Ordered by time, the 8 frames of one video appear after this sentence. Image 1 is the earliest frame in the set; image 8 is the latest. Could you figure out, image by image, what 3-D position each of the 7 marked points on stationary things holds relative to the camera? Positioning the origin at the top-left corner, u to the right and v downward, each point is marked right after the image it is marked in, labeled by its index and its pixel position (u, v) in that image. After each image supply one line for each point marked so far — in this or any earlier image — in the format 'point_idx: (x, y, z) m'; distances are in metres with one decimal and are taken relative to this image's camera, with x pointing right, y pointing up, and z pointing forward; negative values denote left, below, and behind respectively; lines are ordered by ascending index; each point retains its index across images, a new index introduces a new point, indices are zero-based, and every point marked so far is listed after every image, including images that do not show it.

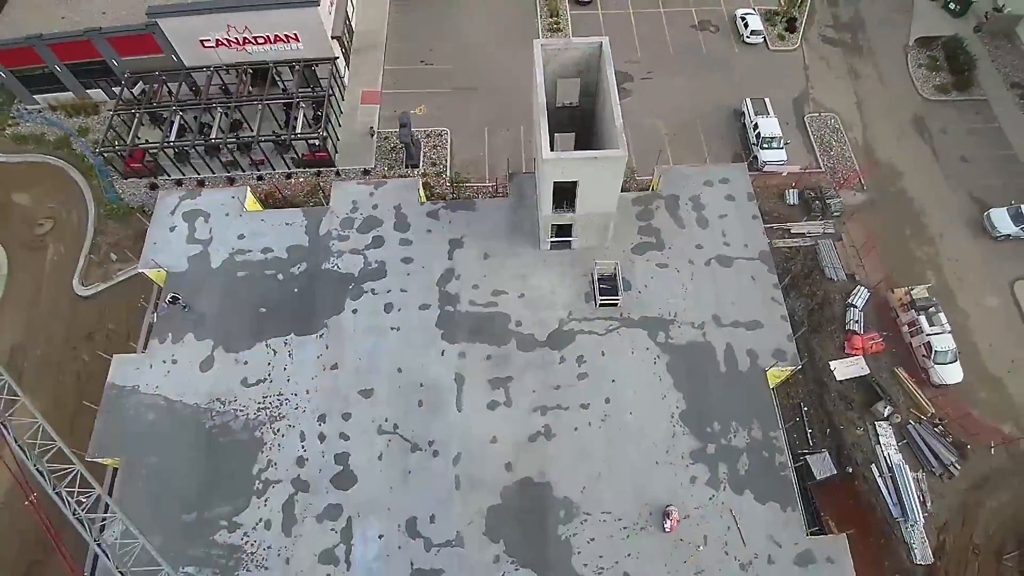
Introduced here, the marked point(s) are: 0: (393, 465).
0: (-4.1, -6.1, +19.4) m
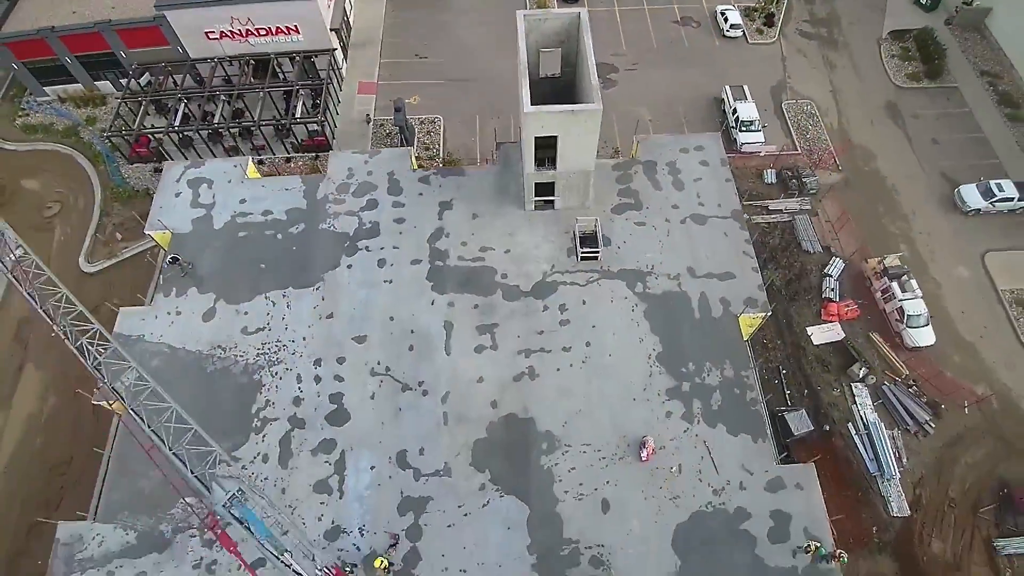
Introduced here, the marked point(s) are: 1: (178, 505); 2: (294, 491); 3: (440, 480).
0: (-4.6, -4.2, +20.4) m
1: (-11.5, -7.5, +19.3) m
2: (-7.5, -6.9, +19.2) m
3: (-2.4, -6.5, +19.2) m
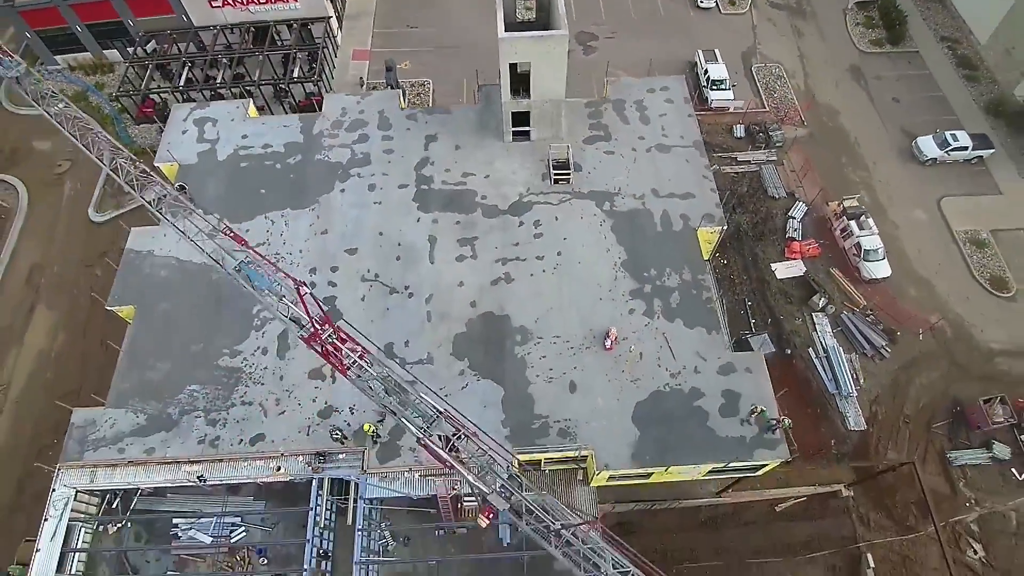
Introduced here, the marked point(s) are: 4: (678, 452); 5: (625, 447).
0: (-5.5, -0.6, +22.4) m
1: (-12.4, -3.9, +21.2) m
2: (-8.3, -3.3, +21.2) m
3: (-3.3, -2.9, +21.2) m
4: (+5.8, -5.7, +19.6) m
5: (+3.9, -5.4, +19.8) m
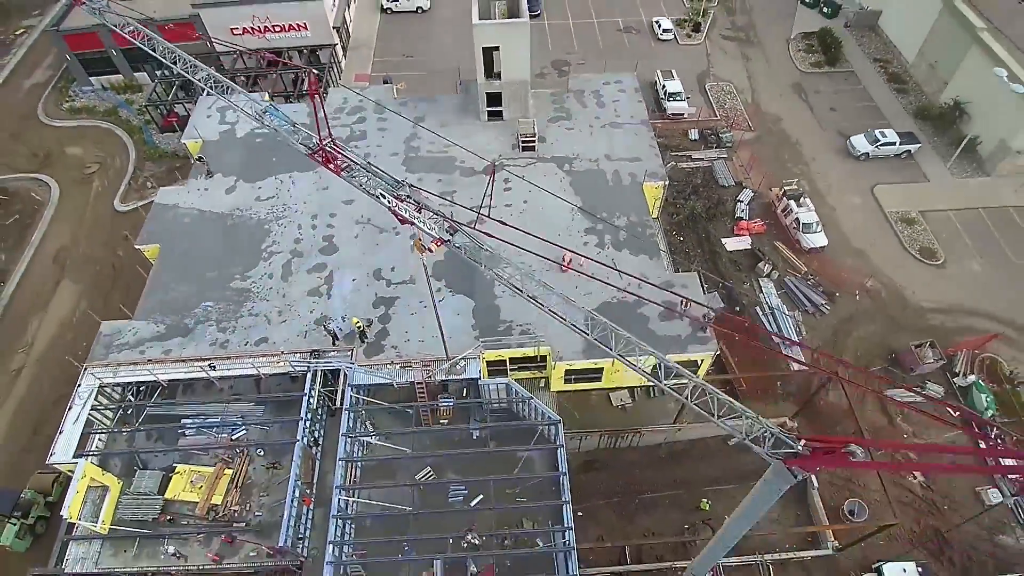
0: (-6.9, +2.3, +26.1) m
1: (-13.7, -0.9, +24.5) m
2: (-9.7, -0.3, +24.5) m
3: (-4.6, +0.1, +24.6) m
4: (+4.5, -2.4, +22.7) m
5: (+2.6, -2.2, +22.9) m
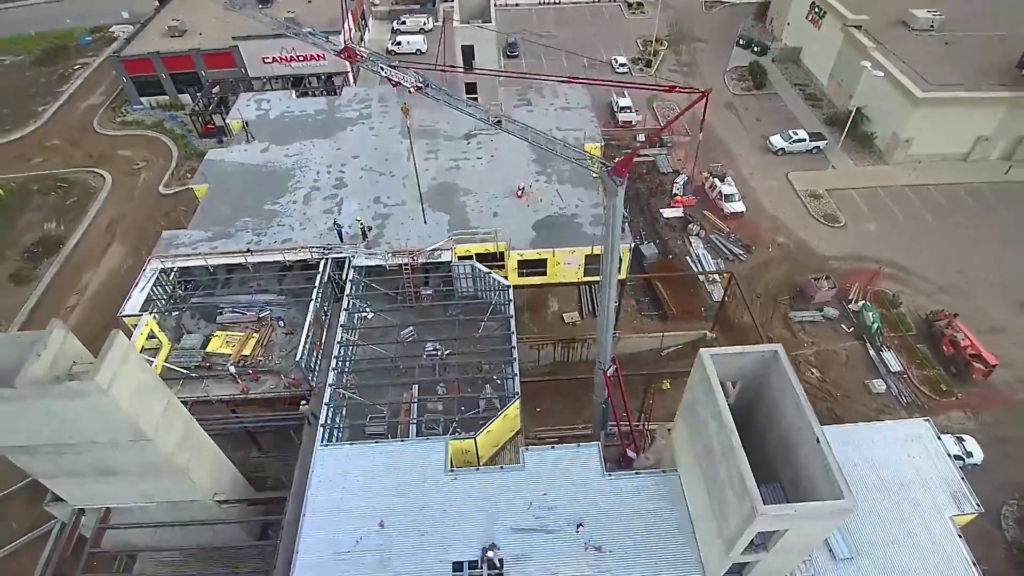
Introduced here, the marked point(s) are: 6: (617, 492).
0: (-8.7, +6.5, +33.5) m
1: (-15.5, +3.5, +31.5) m
2: (-11.5, +4.2, +31.6) m
3: (-6.5, +4.6, +31.7) m
4: (+2.6, +2.4, +29.6) m
5: (+0.8, +2.6, +29.8) m
6: (+3.9, -7.4, +19.7) m
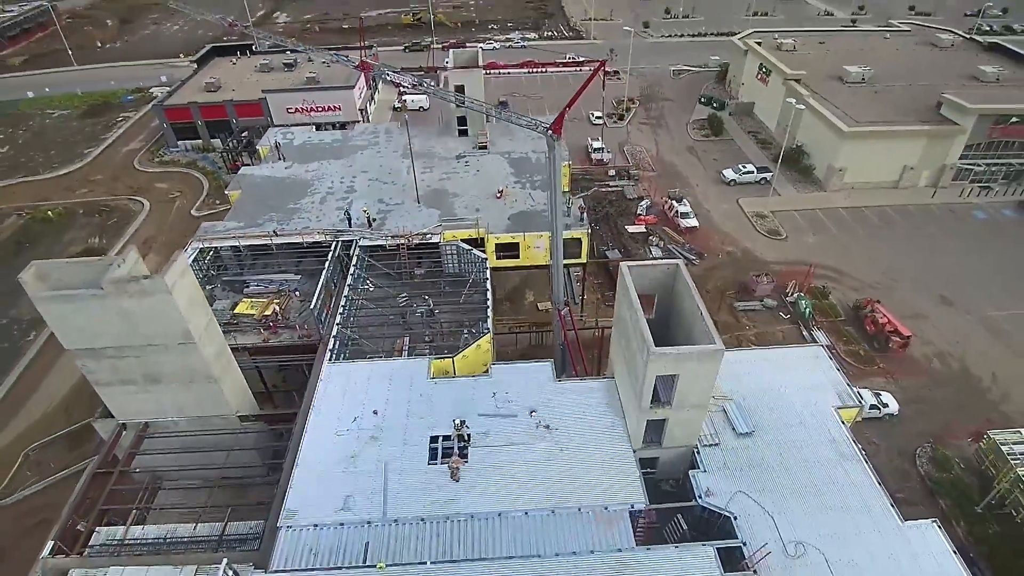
0: (-10.1, +7.3, +40.1) m
1: (-16.9, +4.6, +37.8) m
2: (-12.9, +5.3, +37.9) m
3: (-7.9, +5.6, +38.1) m
4: (+1.3, +3.7, +35.6) m
5: (-0.6, +3.9, +35.9) m
6: (+2.5, -4.7, +24.5) m
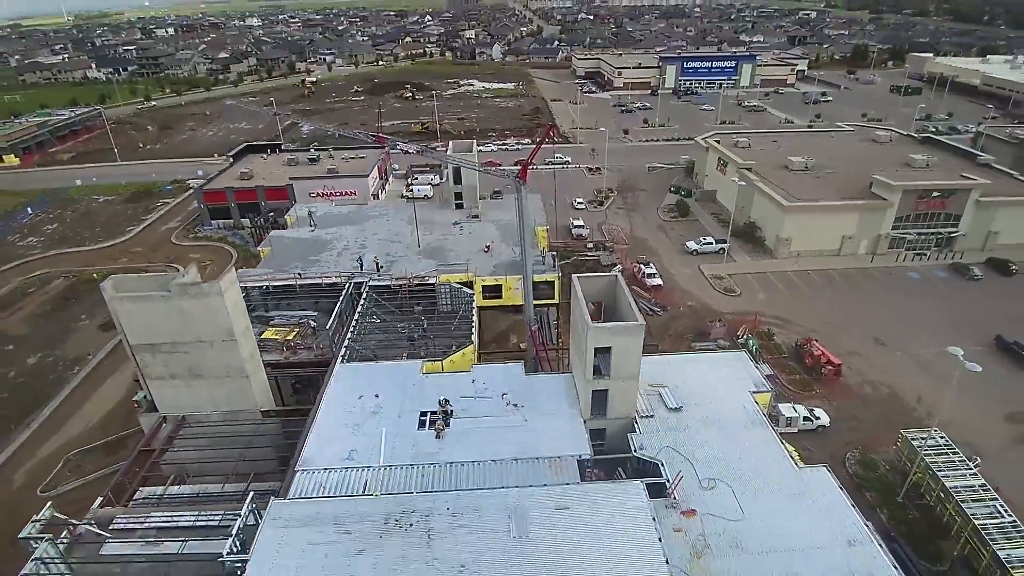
0: (-11.3, +3.7, +47.6) m
1: (-18.1, +1.6, +44.8) m
2: (-14.1, +2.1, +45.1) m
3: (-9.1, +2.5, +45.3) m
4: (0.0, +1.0, +42.5) m
5: (-1.9, +1.1, +42.8) m
6: (+1.2, -5.2, +30.1) m
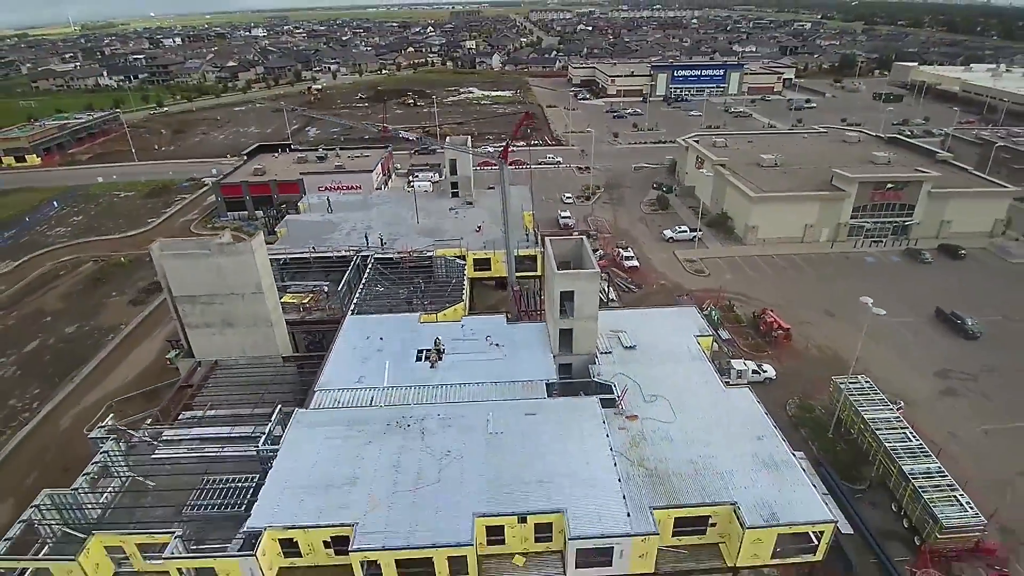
0: (-12.4, +5.9, +53.3) m
1: (-19.2, +3.8, +50.5) m
2: (-15.2, +4.4, +50.8) m
3: (-10.2, +4.7, +51.0) m
4: (-1.1, +3.3, +48.1) m
5: (-2.9, +3.4, +48.4) m
6: (+0.1, -2.7, +35.6) m
